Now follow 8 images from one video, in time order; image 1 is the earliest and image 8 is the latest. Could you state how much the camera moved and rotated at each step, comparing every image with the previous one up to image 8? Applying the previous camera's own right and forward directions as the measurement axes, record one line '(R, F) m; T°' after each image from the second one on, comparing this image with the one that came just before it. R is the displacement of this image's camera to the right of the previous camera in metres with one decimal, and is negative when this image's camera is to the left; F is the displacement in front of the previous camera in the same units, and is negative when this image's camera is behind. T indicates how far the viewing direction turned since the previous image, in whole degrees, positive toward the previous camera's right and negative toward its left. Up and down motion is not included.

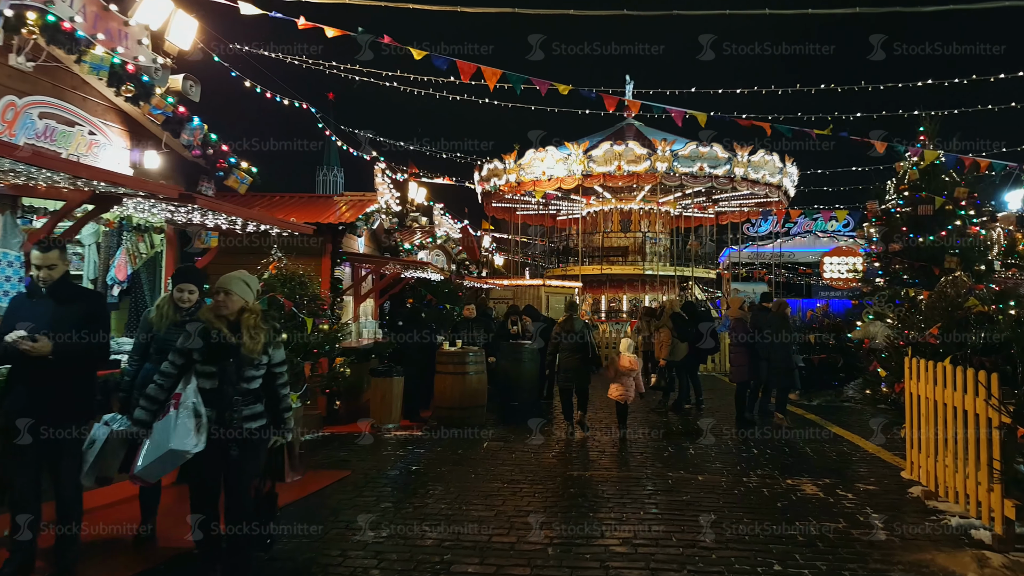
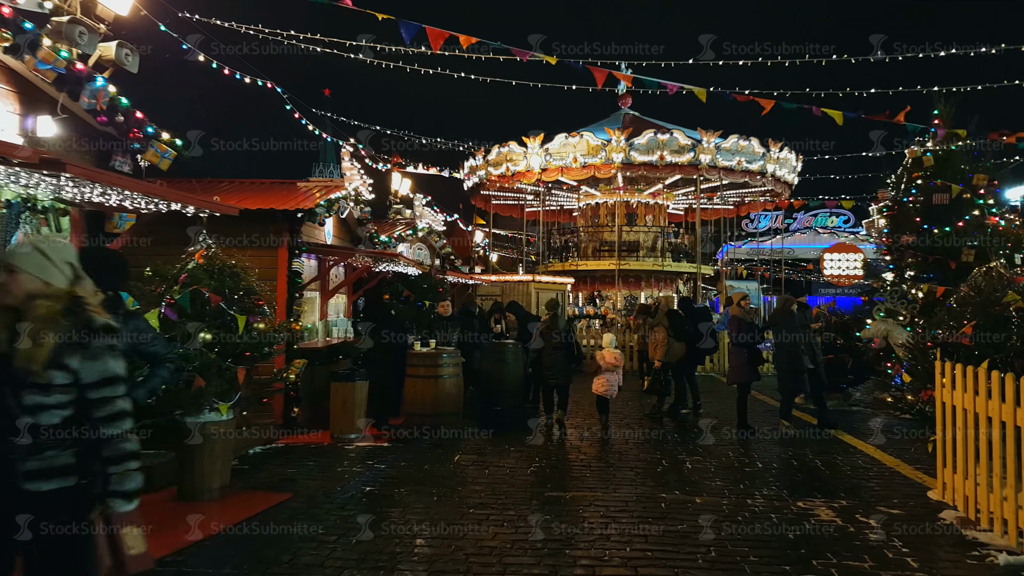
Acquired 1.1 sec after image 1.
(+0.3, +0.9) m; 0°
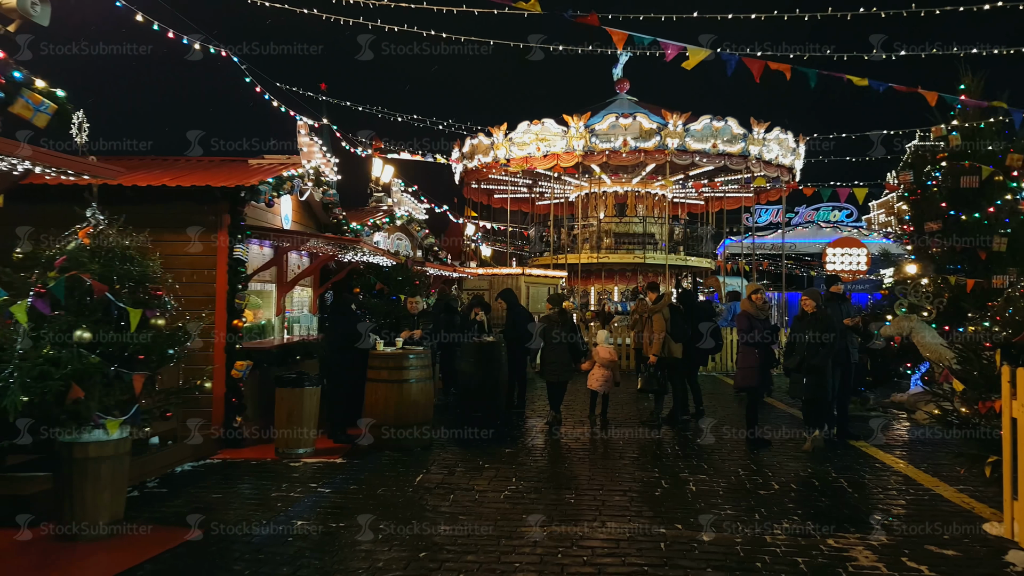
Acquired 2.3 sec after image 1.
(+0.3, +1.1) m; 0°
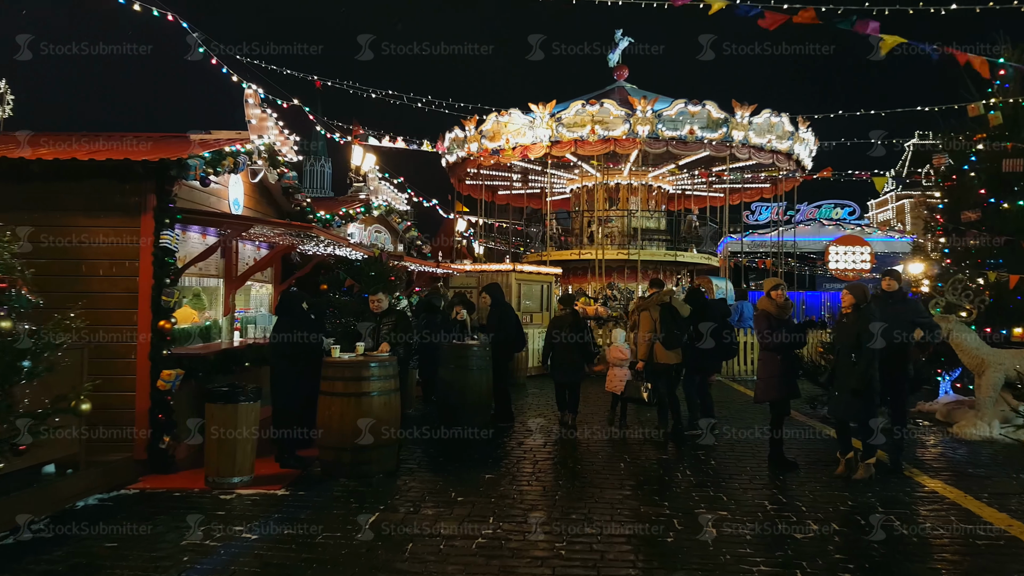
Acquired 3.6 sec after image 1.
(+0.2, +1.2) m; 0°
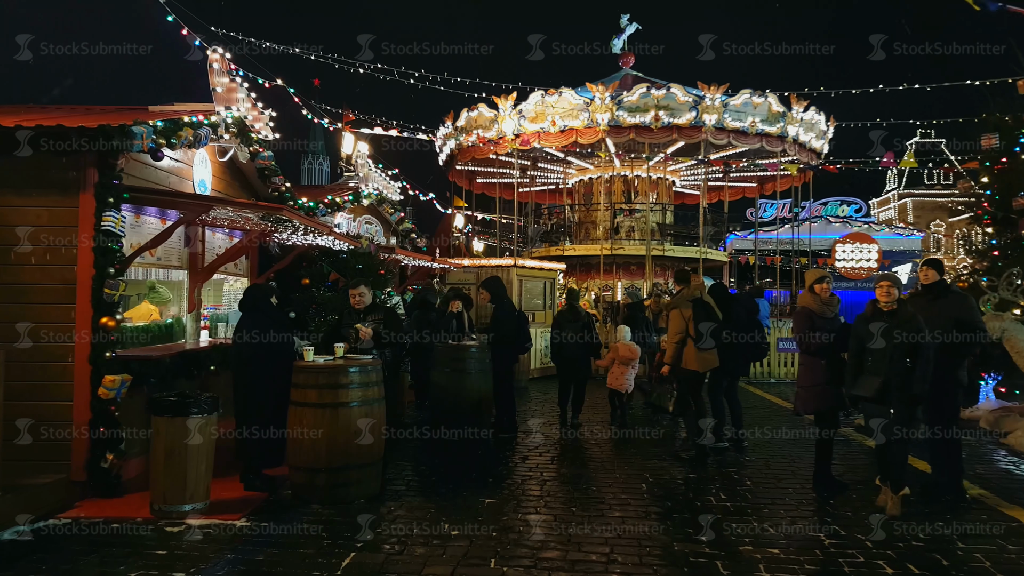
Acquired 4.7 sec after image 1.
(0.0, +0.9) m; 0°
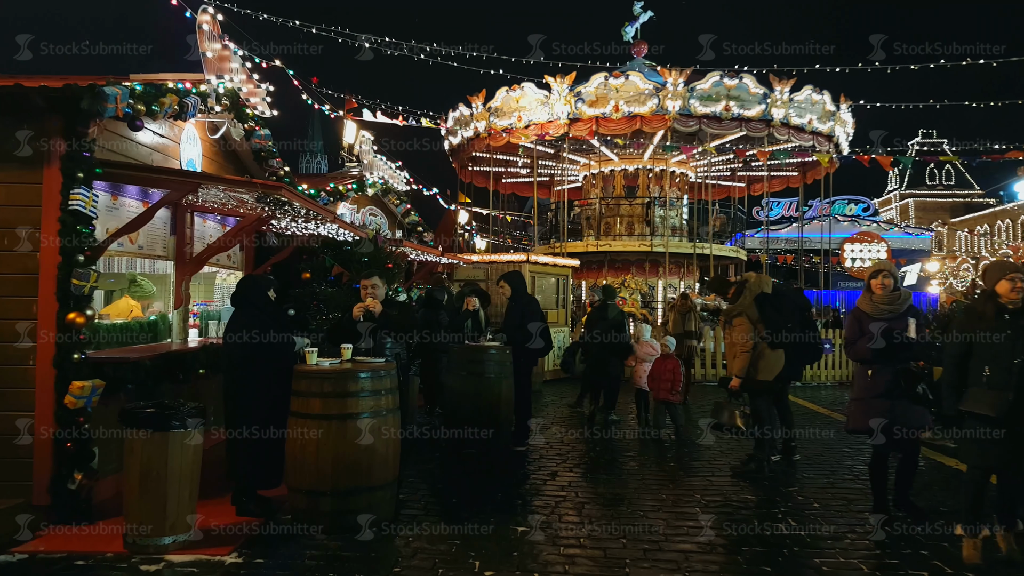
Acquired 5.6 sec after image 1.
(-0.3, +0.8) m; 0°
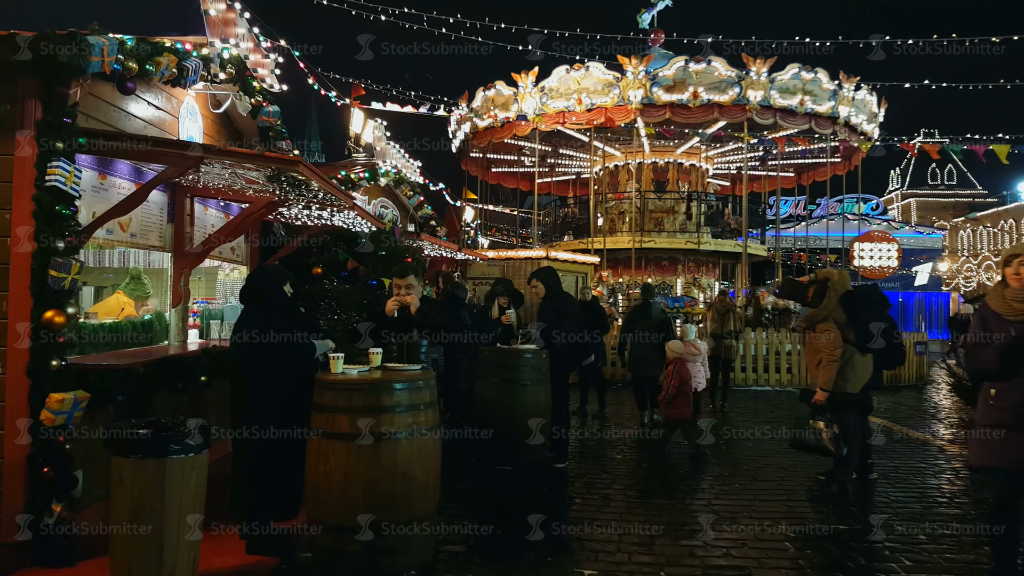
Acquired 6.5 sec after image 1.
(-0.4, +0.7) m; 0°
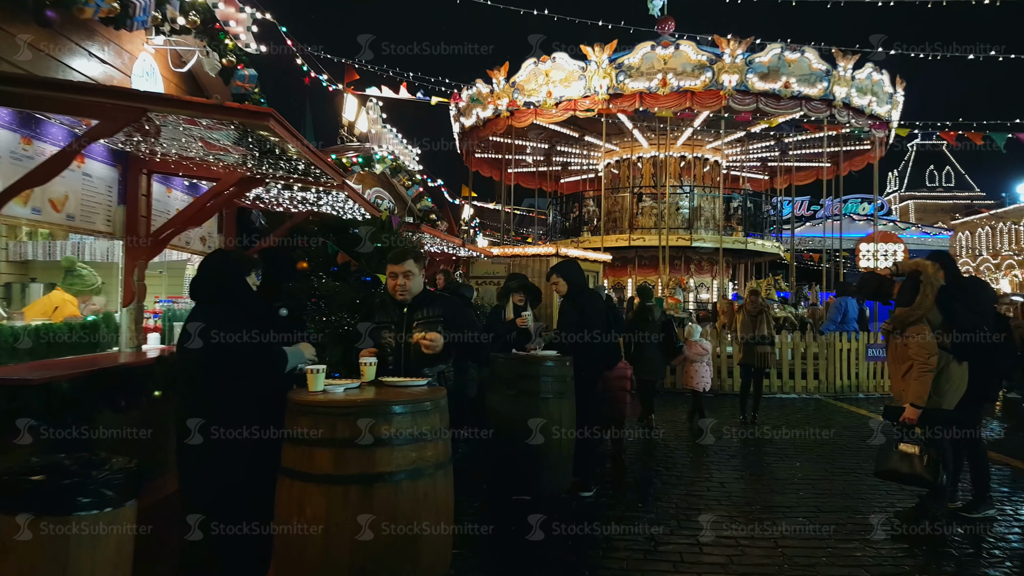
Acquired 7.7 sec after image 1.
(-0.2, +0.9) m; 0°
